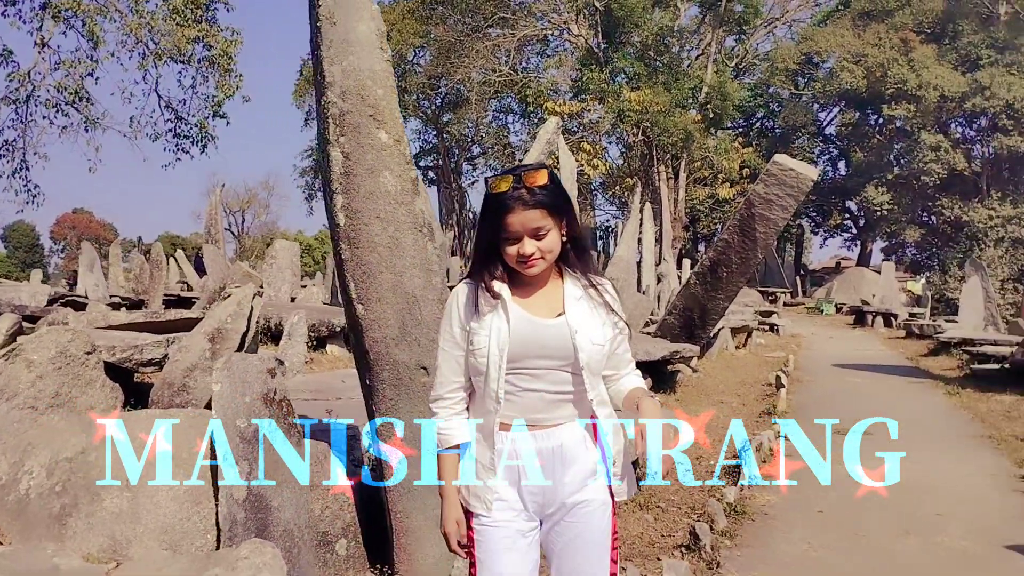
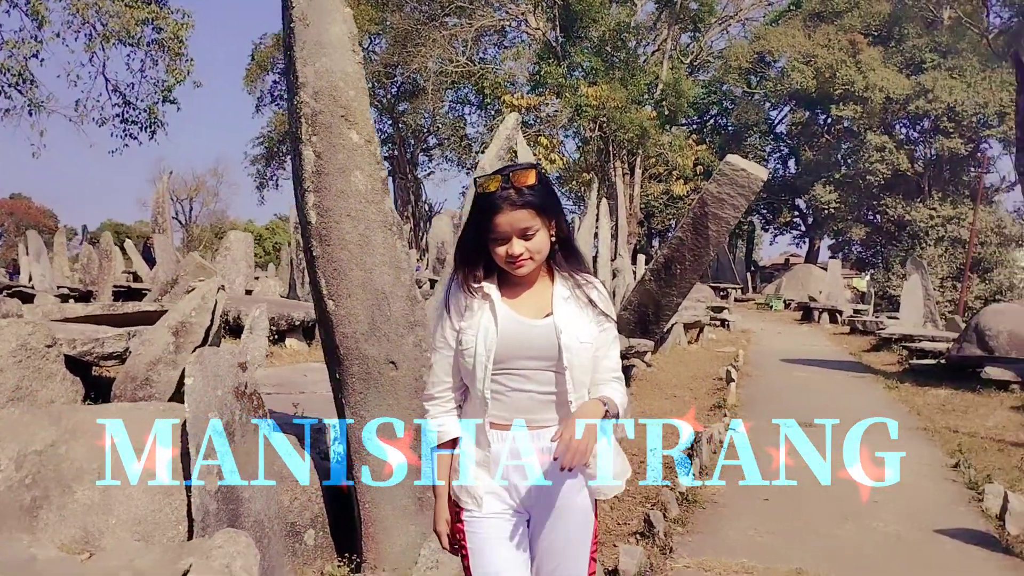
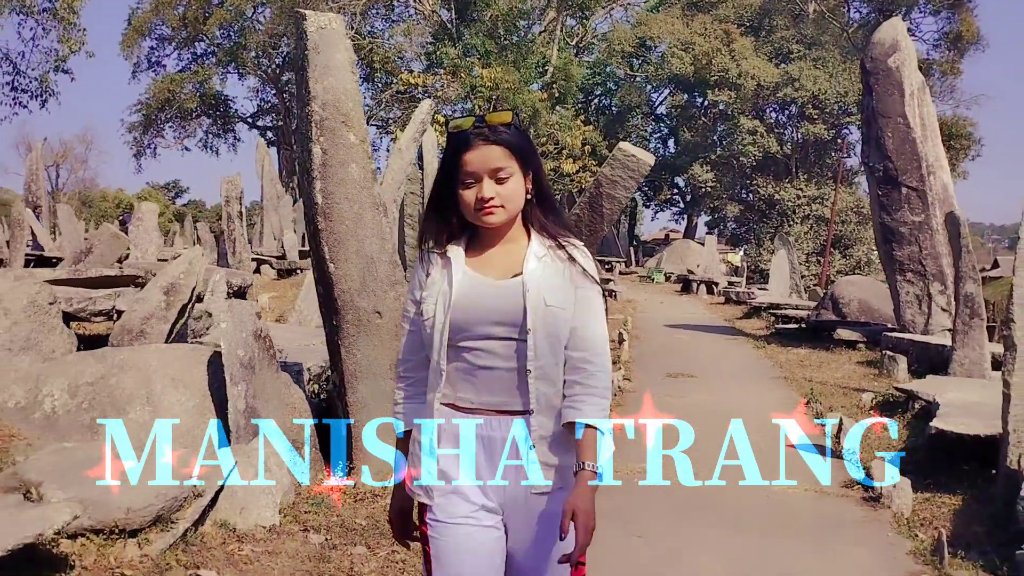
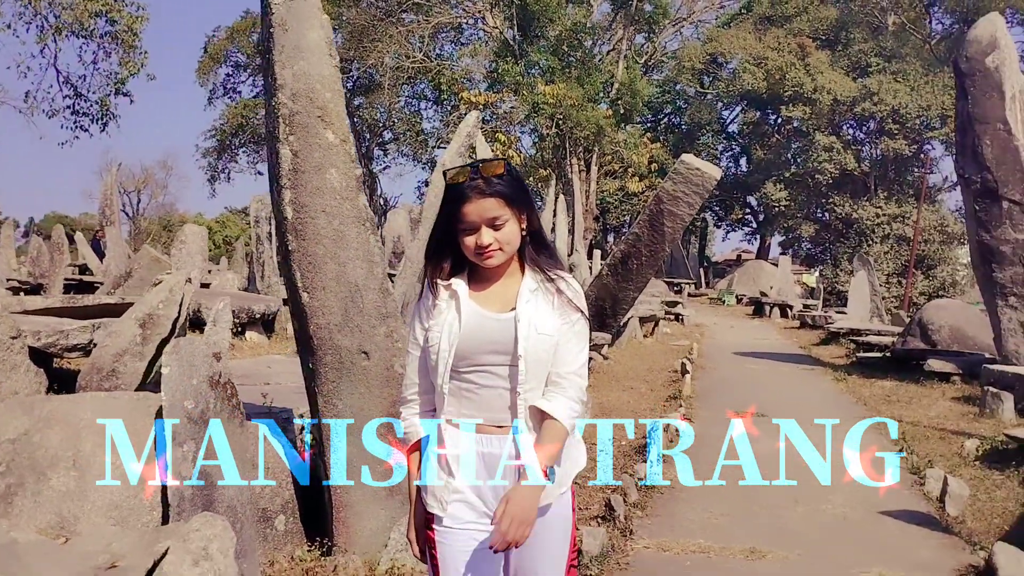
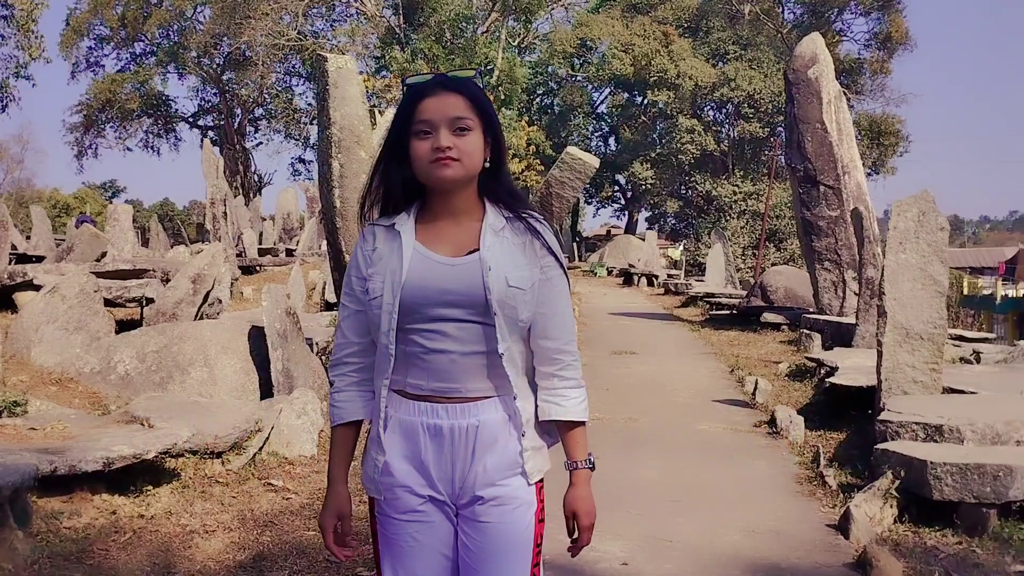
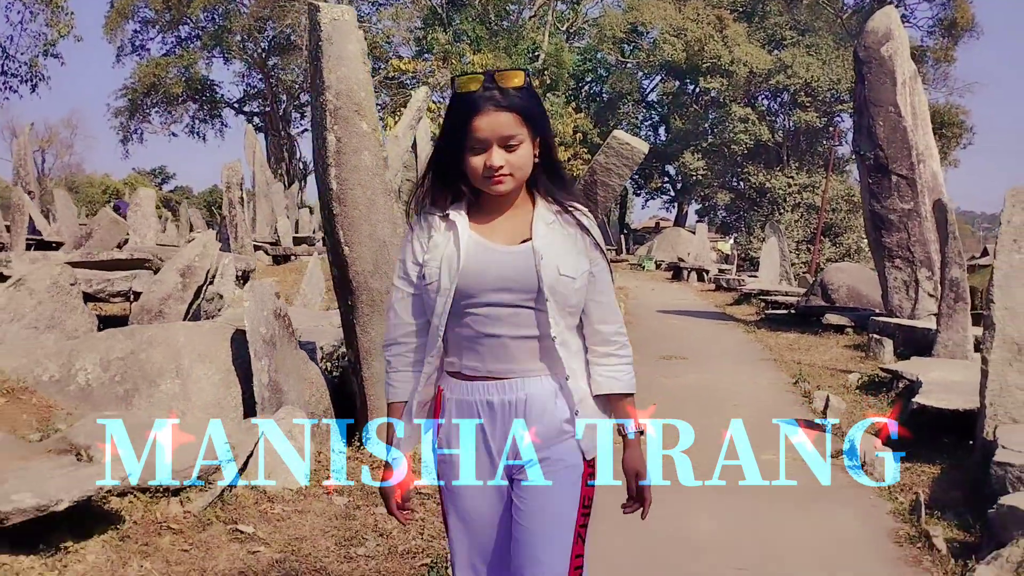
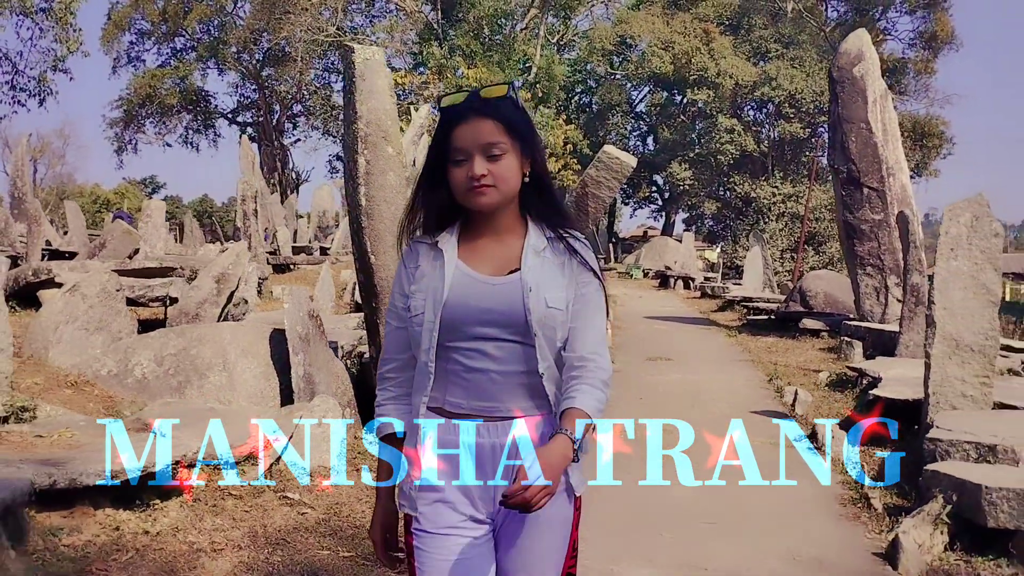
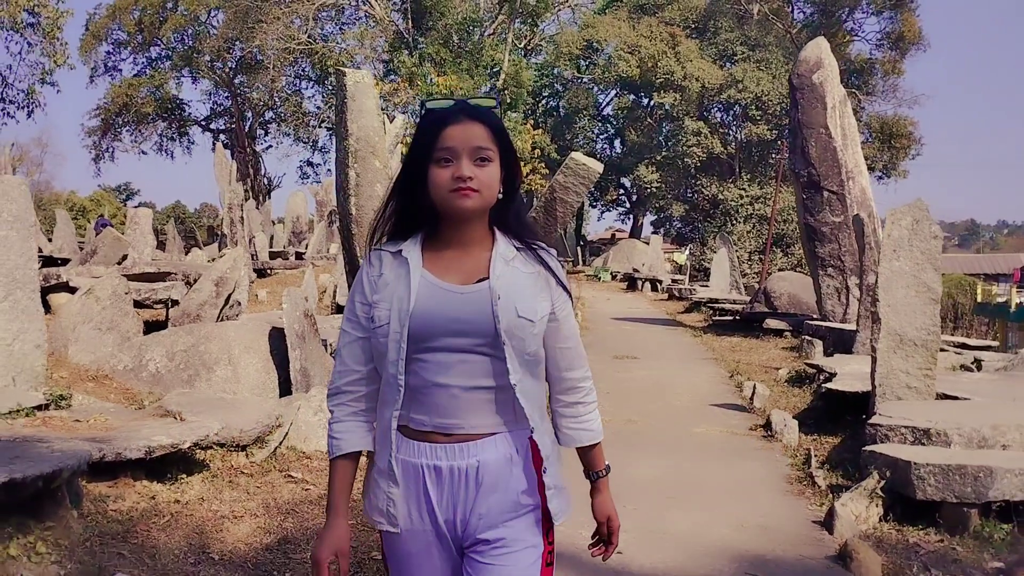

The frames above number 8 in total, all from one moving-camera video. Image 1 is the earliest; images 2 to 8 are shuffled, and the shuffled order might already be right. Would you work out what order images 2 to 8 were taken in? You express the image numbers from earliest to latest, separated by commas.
2, 4, 3, 6, 7, 5, 8
